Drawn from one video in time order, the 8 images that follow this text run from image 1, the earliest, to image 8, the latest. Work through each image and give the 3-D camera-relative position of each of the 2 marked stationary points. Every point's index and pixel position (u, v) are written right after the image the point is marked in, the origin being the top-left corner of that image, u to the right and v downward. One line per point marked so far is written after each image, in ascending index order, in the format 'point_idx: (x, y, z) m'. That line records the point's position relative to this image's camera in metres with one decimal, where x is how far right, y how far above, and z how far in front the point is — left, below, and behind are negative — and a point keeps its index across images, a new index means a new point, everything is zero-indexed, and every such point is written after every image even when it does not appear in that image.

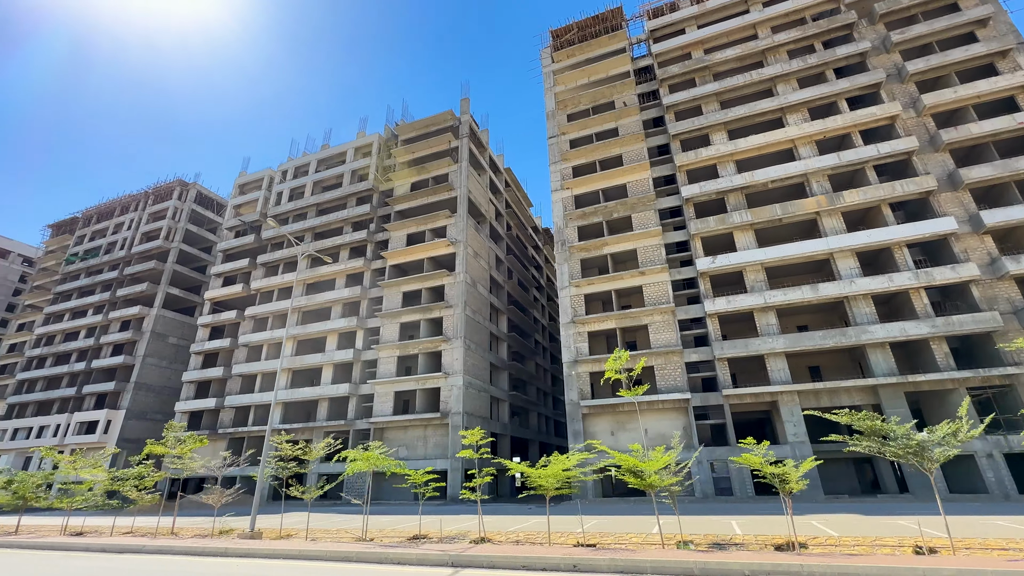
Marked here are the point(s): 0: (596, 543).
0: (+2.7, -8.0, +14.1) m
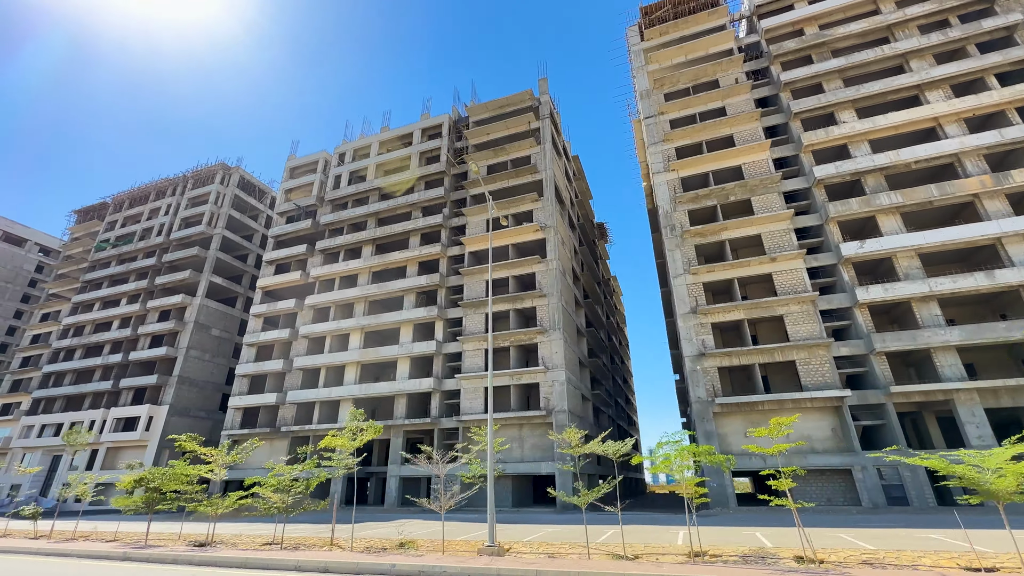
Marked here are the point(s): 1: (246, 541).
0: (+11.5, -6.7, +10.7) m
1: (-10.7, -10.3, +18.2) m
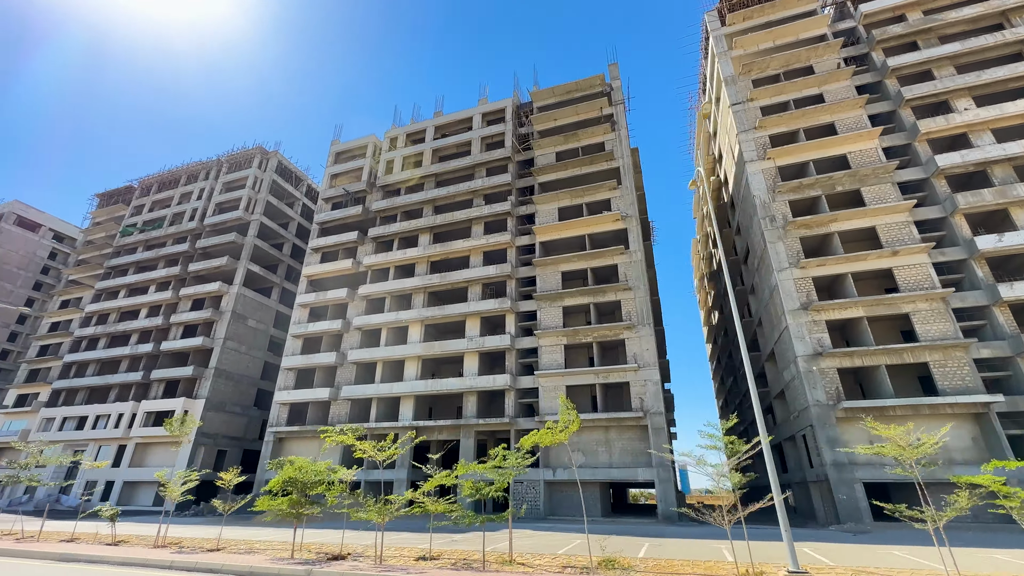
0: (+18.4, -5.9, +8.0) m
1: (-4.1, -9.0, +15.3) m
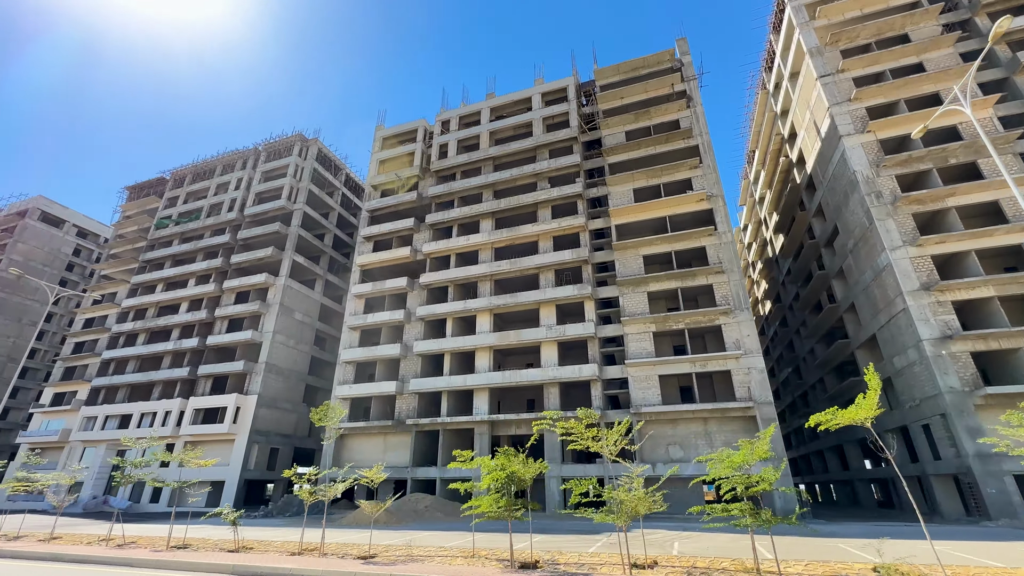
0: (+24.7, -4.6, +5.8) m
1: (+2.4, -8.0, +13.1) m
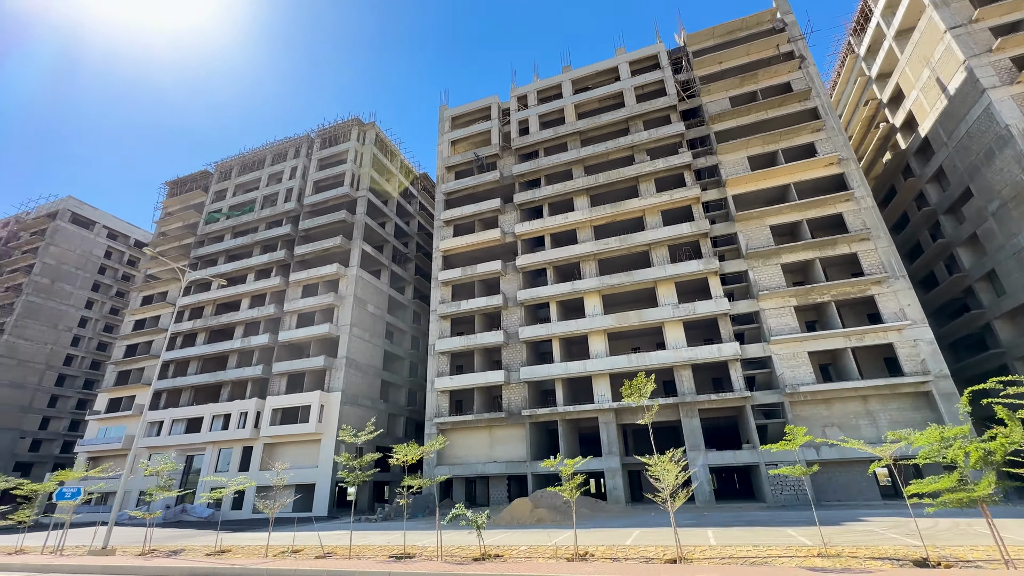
0: (+34.0, -2.3, +3.4) m
1: (+11.8, -6.3, +10.6) m
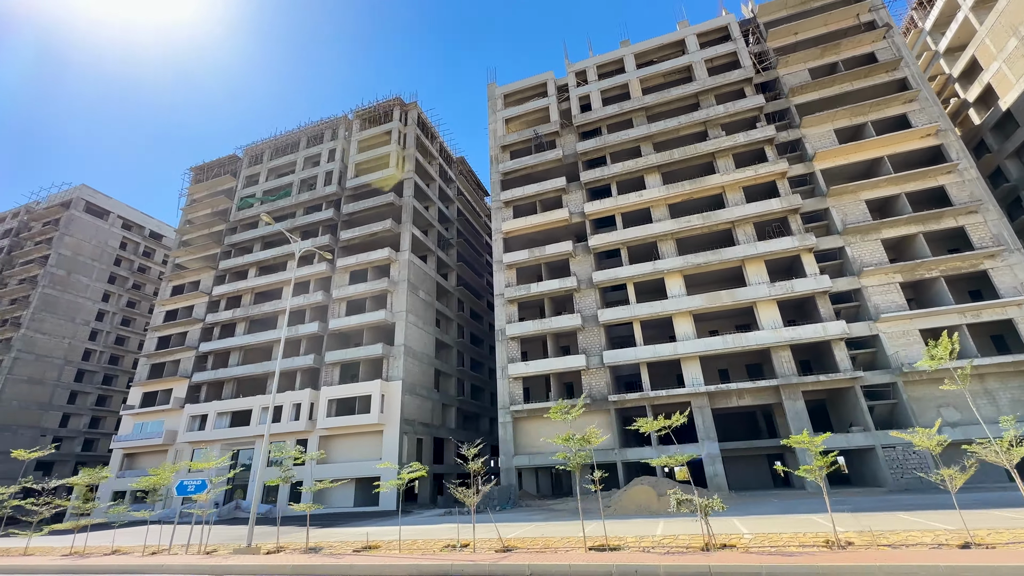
0: (+40.7, -0.8, +2.2) m
1: (+18.4, -5.0, +9.1) m
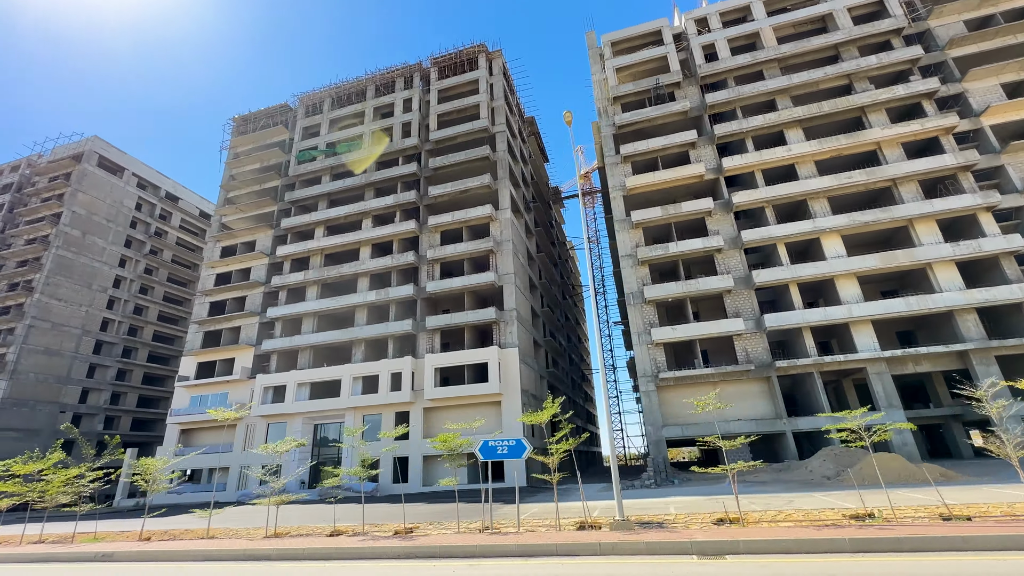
0: (+53.2, +0.6, +1.5) m
1: (+30.4, -3.0, +7.3) m
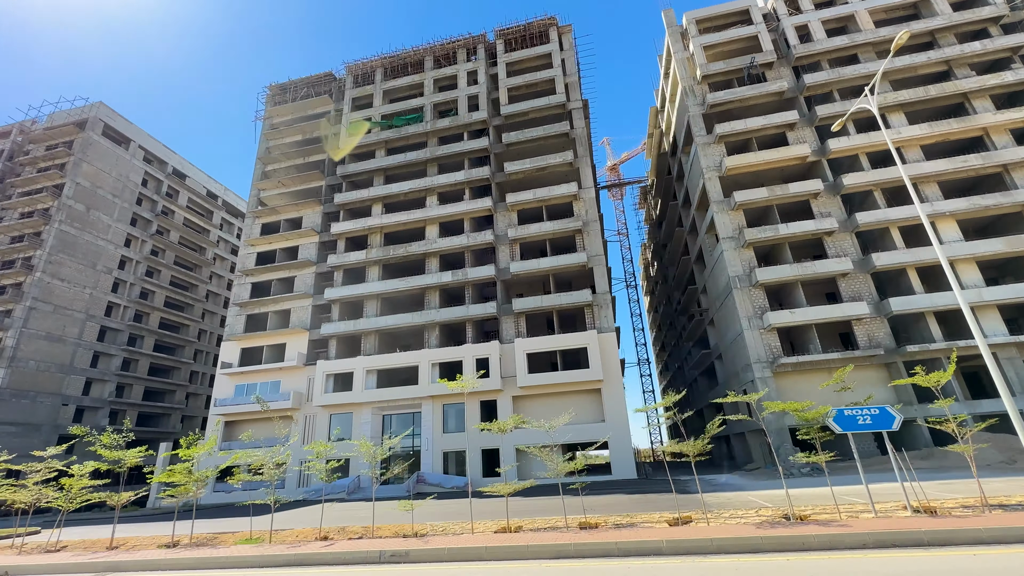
0: (+63.0, +1.1, +2.9) m
1: (+39.8, -2.1, +7.2) m
